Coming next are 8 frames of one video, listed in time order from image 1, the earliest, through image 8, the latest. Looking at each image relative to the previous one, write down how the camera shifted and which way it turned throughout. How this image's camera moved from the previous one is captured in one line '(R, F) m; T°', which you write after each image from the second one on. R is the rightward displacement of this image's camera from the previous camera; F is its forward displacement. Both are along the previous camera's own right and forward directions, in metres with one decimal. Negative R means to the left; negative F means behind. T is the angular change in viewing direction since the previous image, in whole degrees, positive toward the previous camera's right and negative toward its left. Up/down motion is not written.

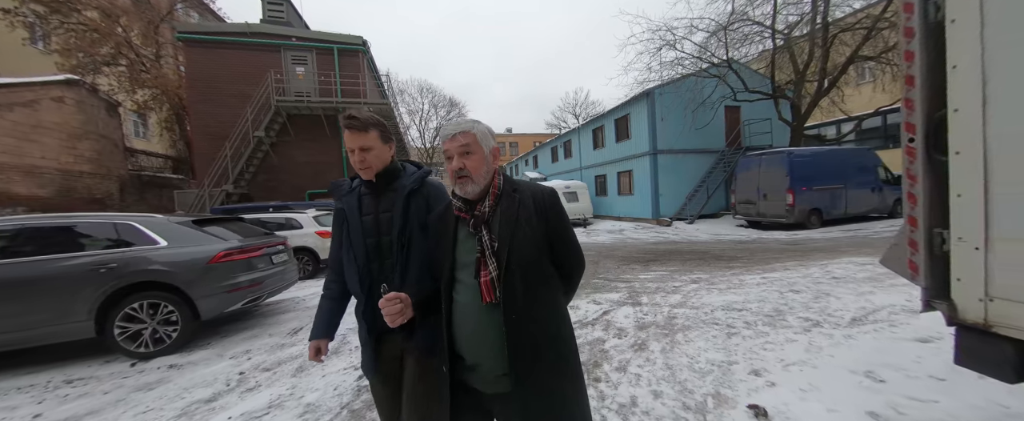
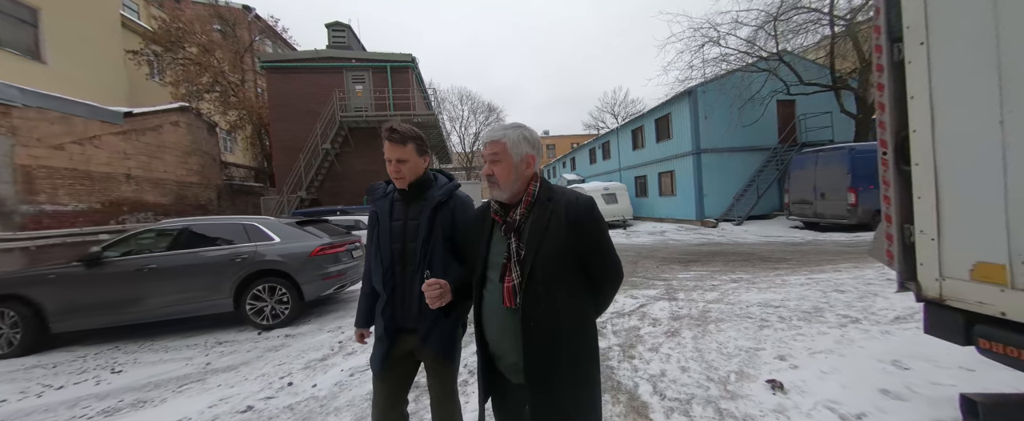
(-0.1, -0.5) m; -7°
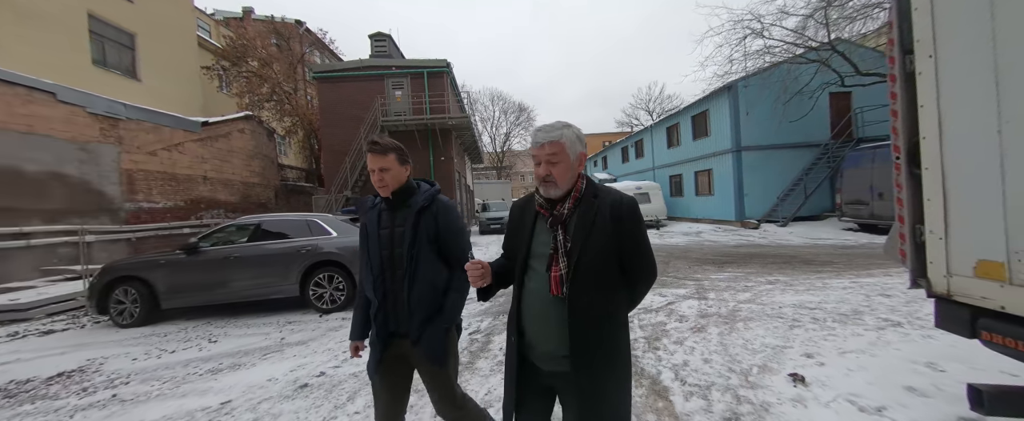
(0.0, -0.3) m; -6°
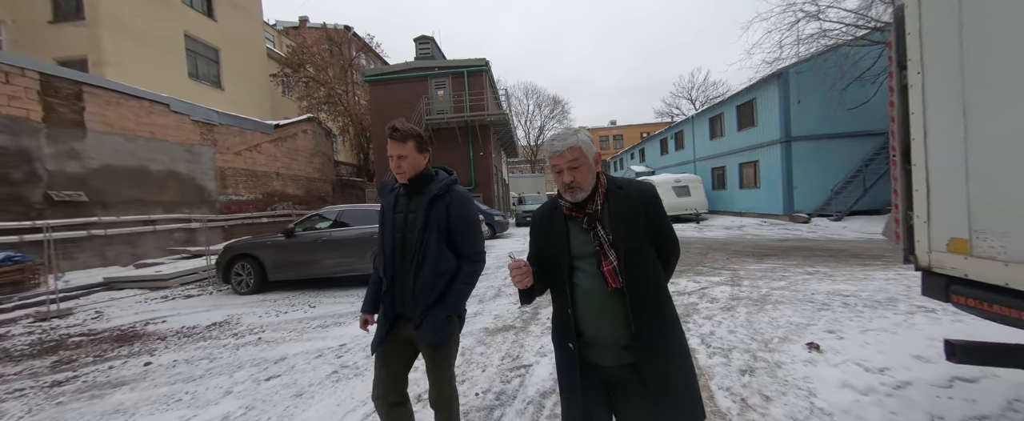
(-0.2, -0.6) m; -6°
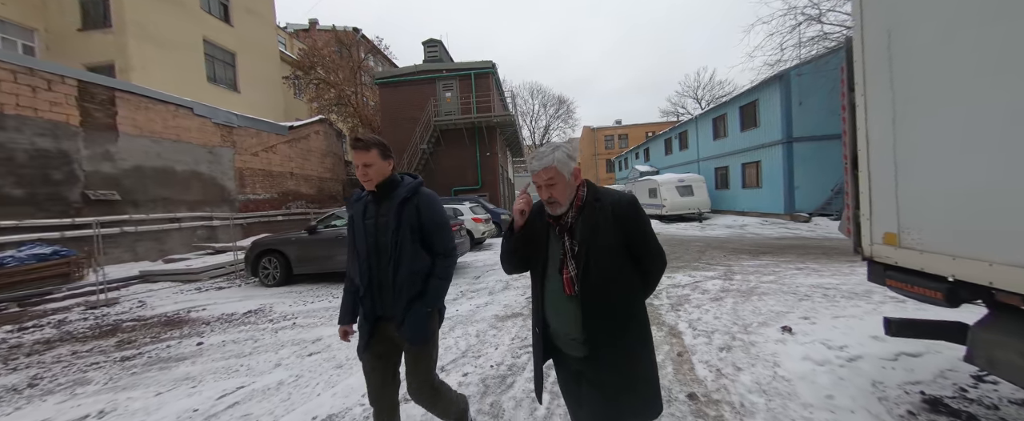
(0.0, -0.4) m; -1°
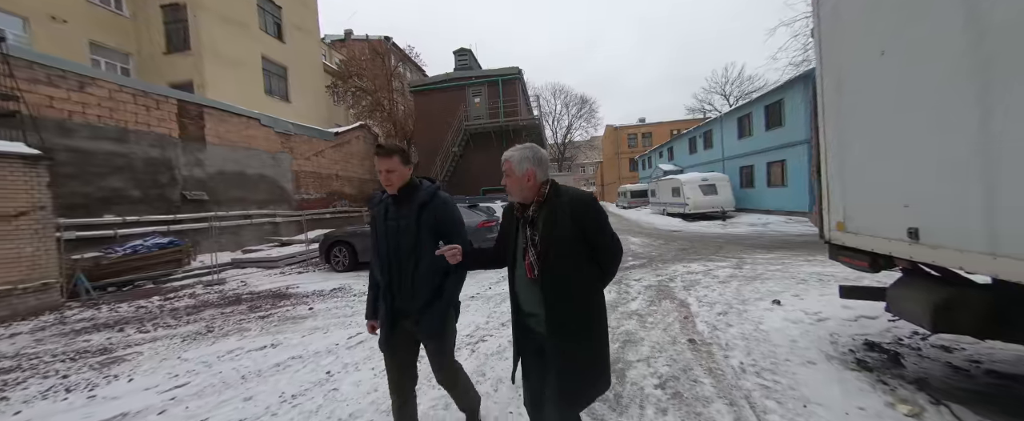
(-0.3, -1.0) m; -4°
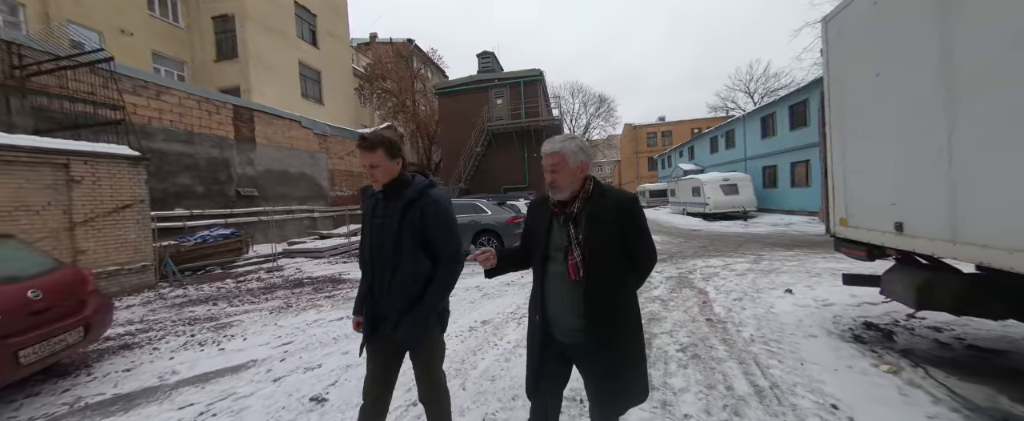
(-0.3, -0.6) m; -3°
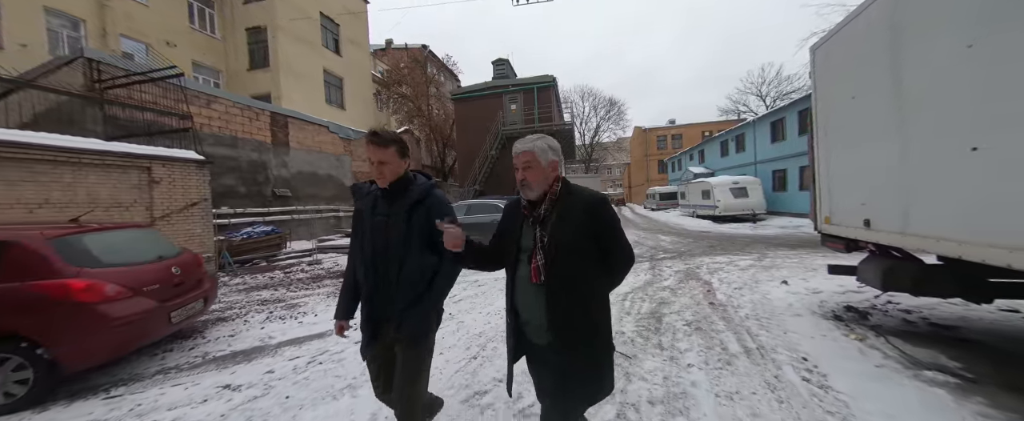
(-0.3, -0.7) m; -1°
